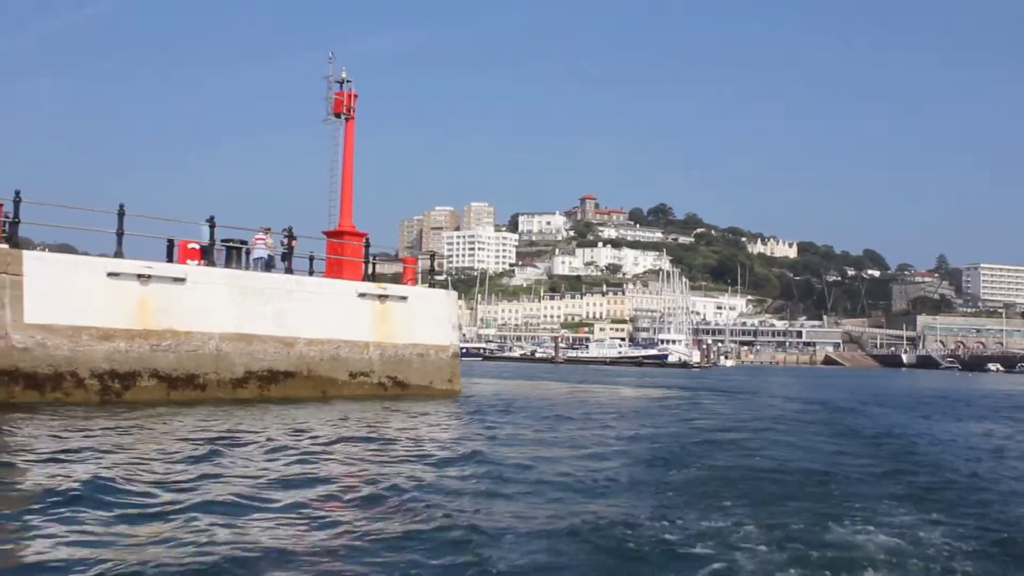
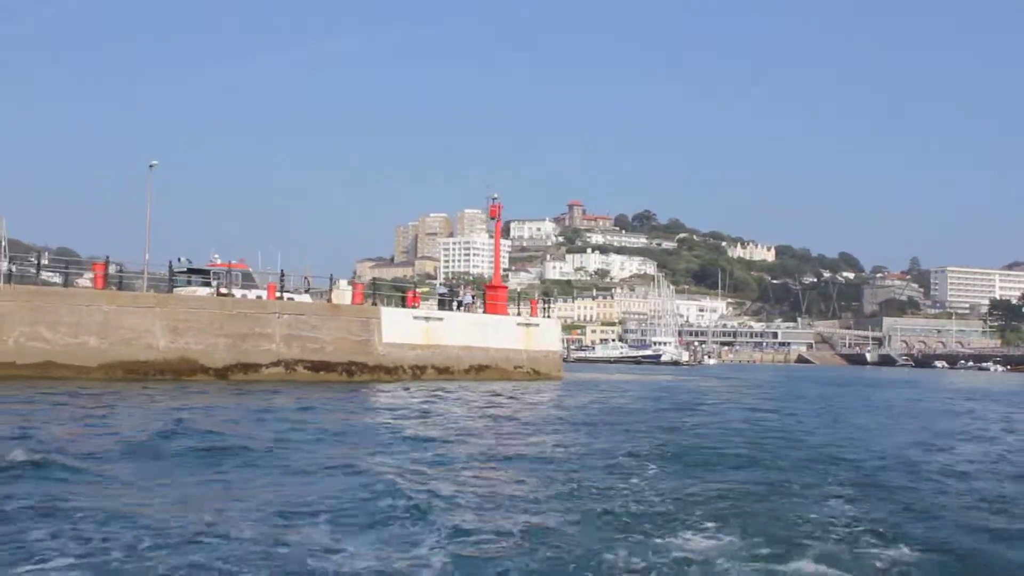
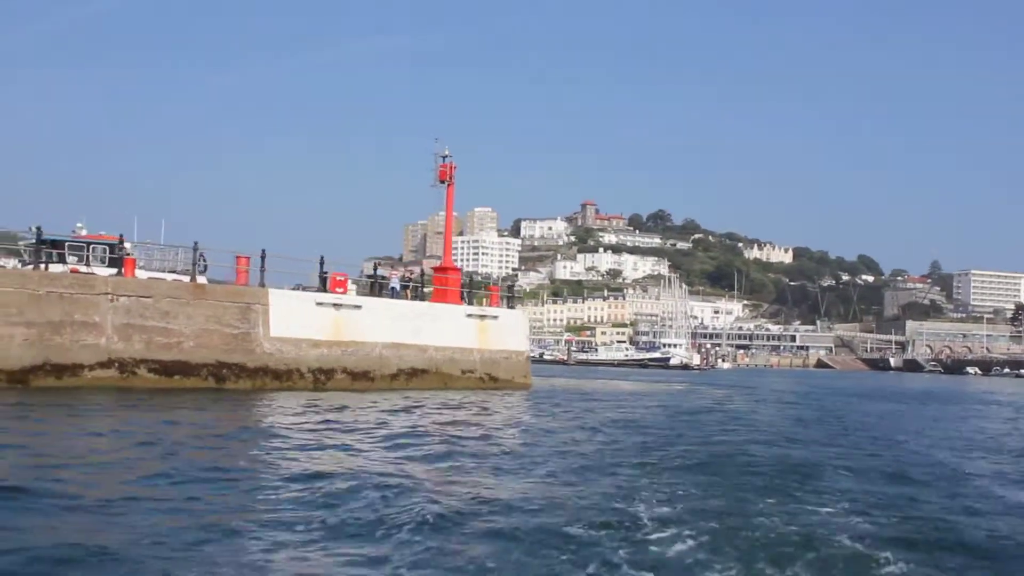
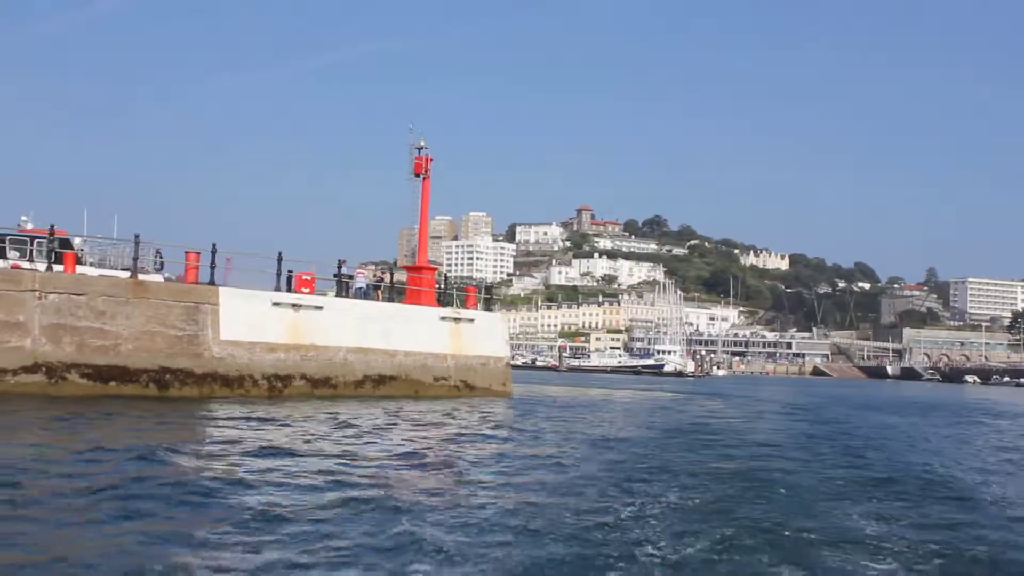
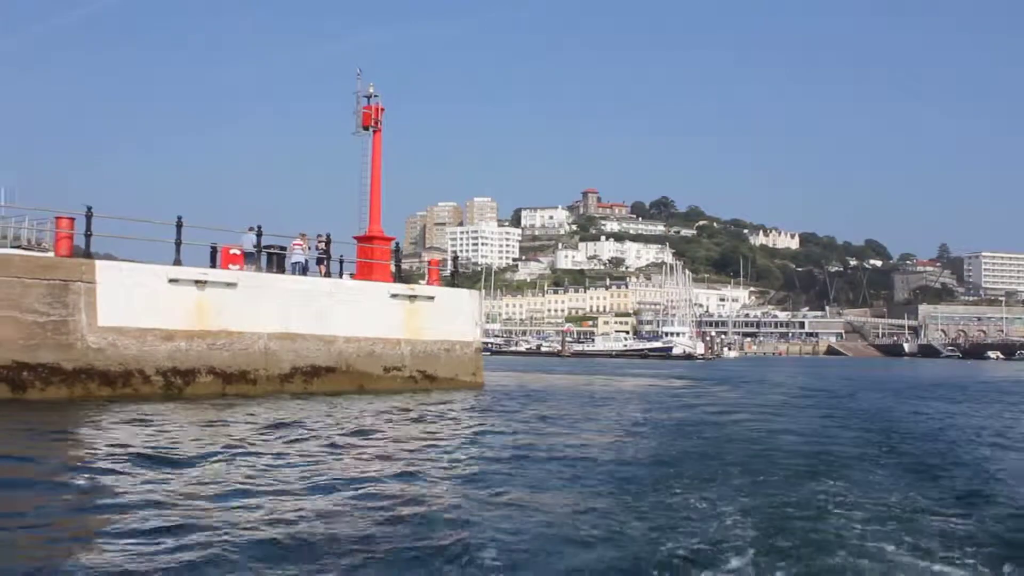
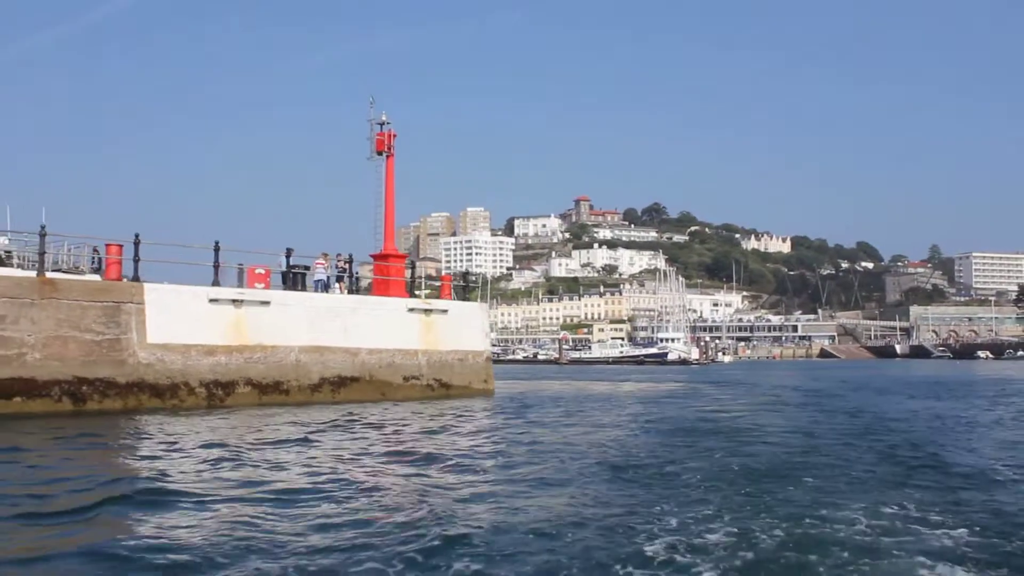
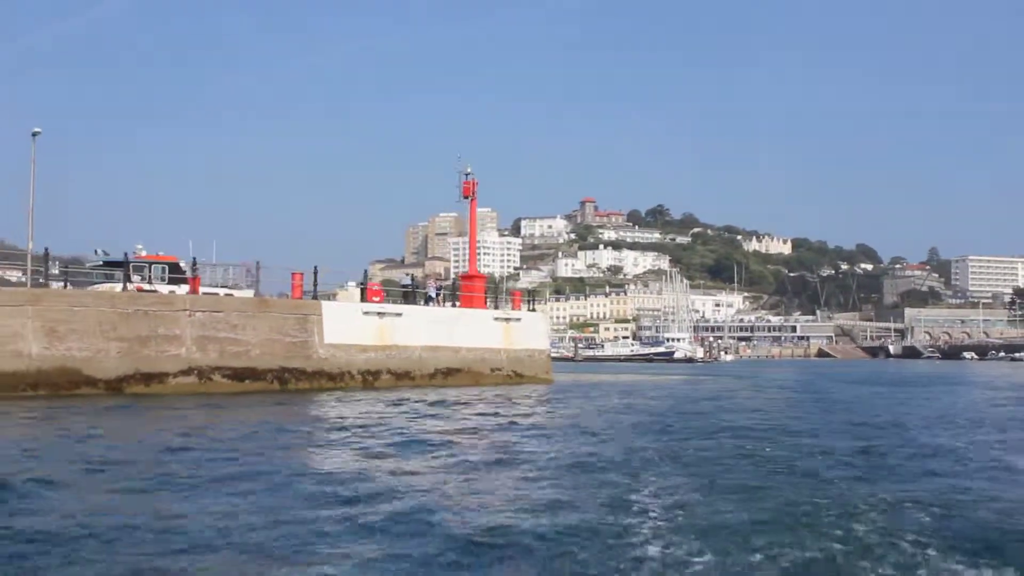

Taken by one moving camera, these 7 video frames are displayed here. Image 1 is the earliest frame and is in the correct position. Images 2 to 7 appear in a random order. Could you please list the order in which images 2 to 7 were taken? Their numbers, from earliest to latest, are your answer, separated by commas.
5, 6, 4, 3, 7, 2
